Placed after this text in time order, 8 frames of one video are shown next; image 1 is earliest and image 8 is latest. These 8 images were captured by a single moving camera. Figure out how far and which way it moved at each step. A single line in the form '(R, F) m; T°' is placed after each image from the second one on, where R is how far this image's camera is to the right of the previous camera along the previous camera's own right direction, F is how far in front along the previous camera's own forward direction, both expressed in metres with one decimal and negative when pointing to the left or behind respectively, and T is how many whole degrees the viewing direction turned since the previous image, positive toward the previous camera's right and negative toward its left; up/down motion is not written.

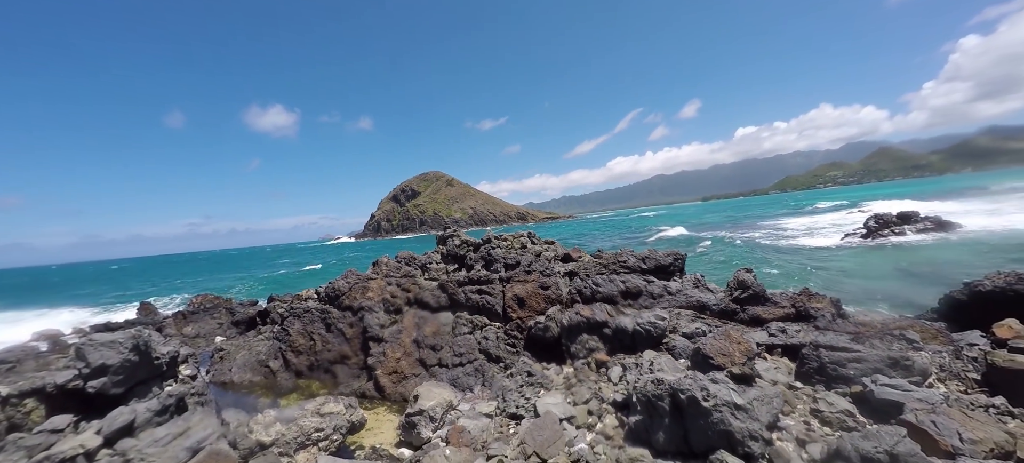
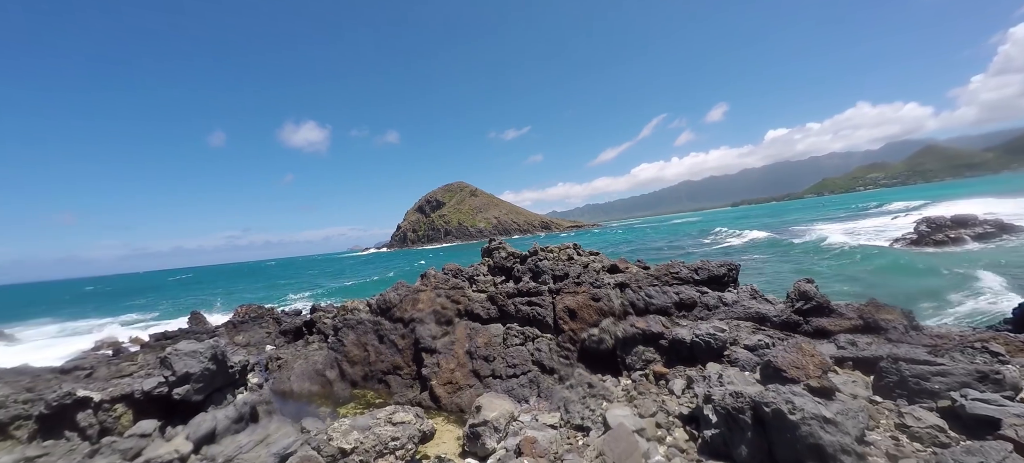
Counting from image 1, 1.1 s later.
(-0.8, -0.2) m; -3°
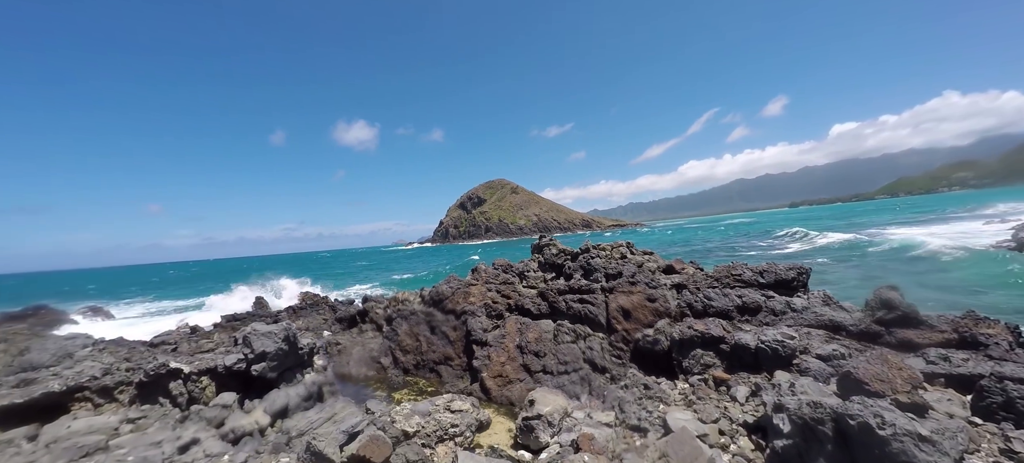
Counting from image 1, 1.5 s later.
(-0.4, -0.1) m; -6°
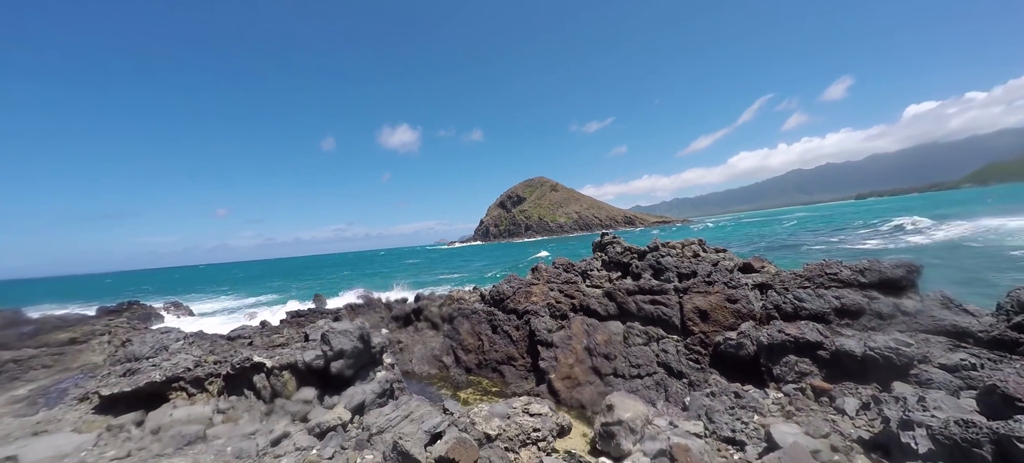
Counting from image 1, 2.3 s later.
(-0.7, +0.2) m; -6°
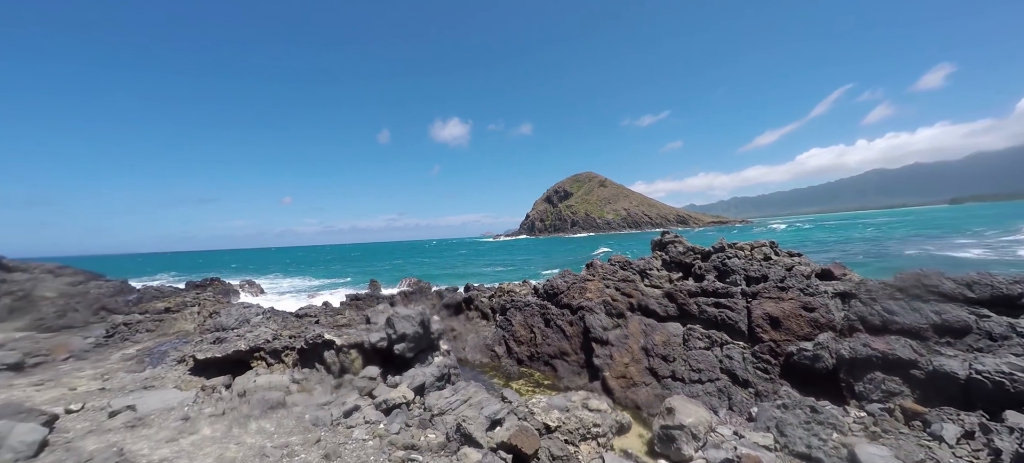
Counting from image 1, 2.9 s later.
(-0.4, -0.1) m; -7°
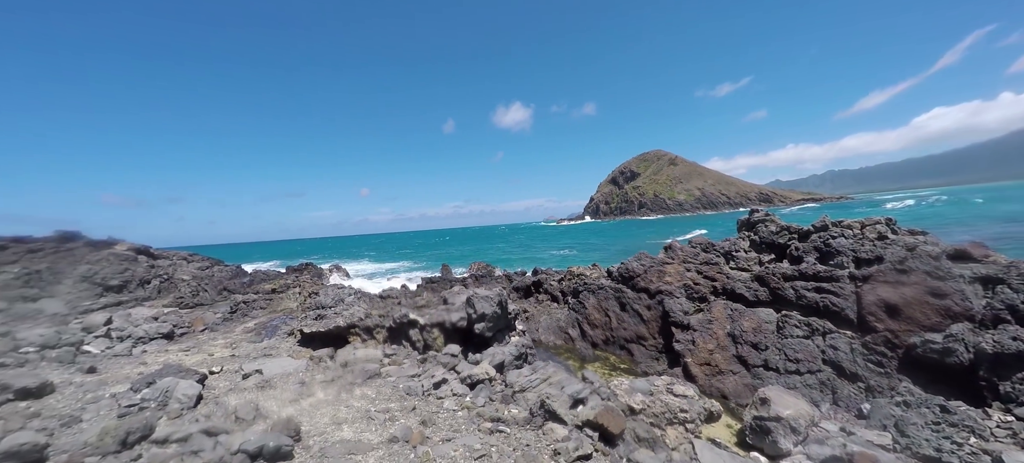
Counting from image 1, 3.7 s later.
(-0.3, -0.1) m; -10°
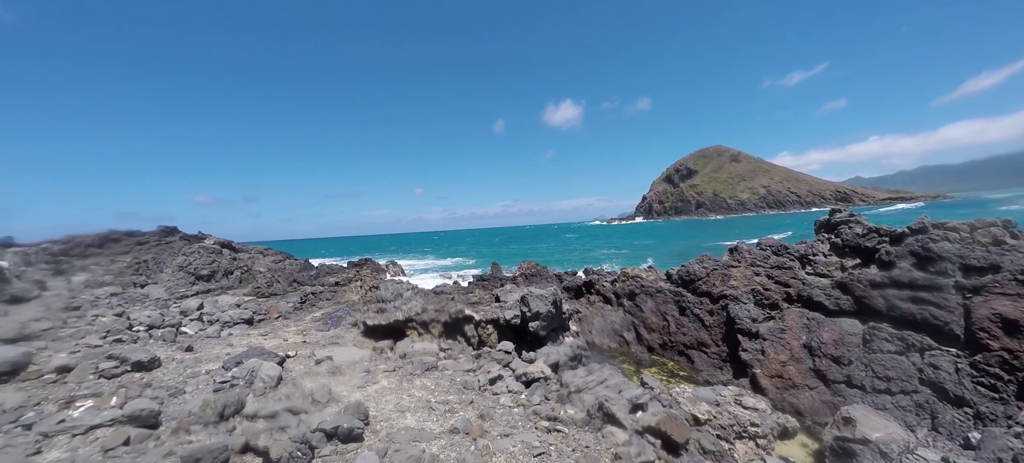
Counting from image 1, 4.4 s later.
(-0.2, 0.0) m; -7°
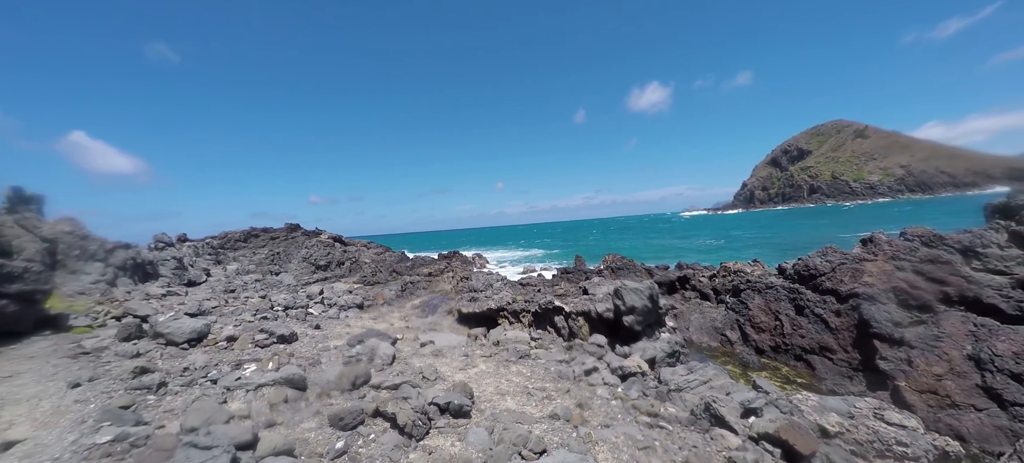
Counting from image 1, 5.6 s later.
(-0.3, -0.1) m; -12°
